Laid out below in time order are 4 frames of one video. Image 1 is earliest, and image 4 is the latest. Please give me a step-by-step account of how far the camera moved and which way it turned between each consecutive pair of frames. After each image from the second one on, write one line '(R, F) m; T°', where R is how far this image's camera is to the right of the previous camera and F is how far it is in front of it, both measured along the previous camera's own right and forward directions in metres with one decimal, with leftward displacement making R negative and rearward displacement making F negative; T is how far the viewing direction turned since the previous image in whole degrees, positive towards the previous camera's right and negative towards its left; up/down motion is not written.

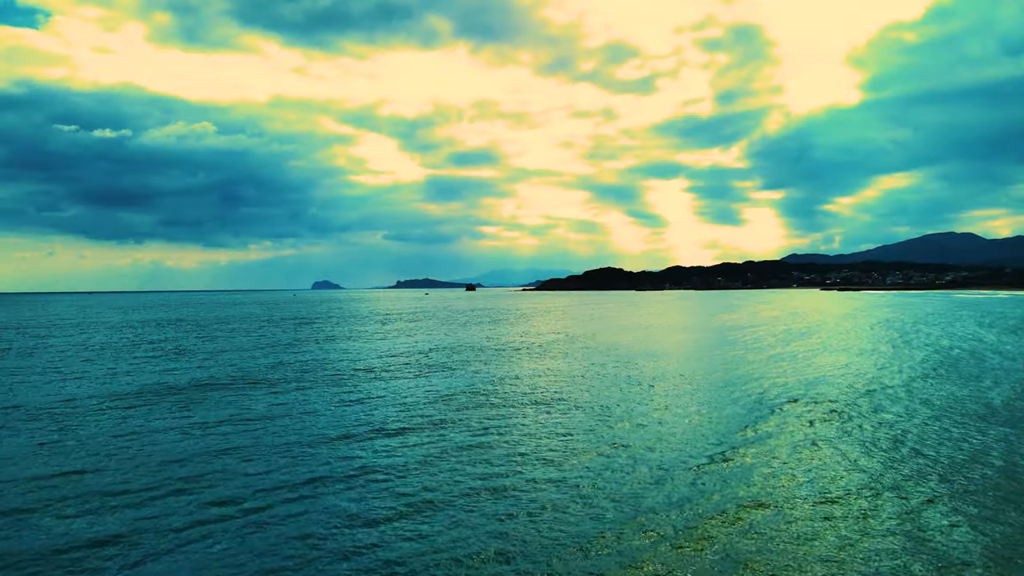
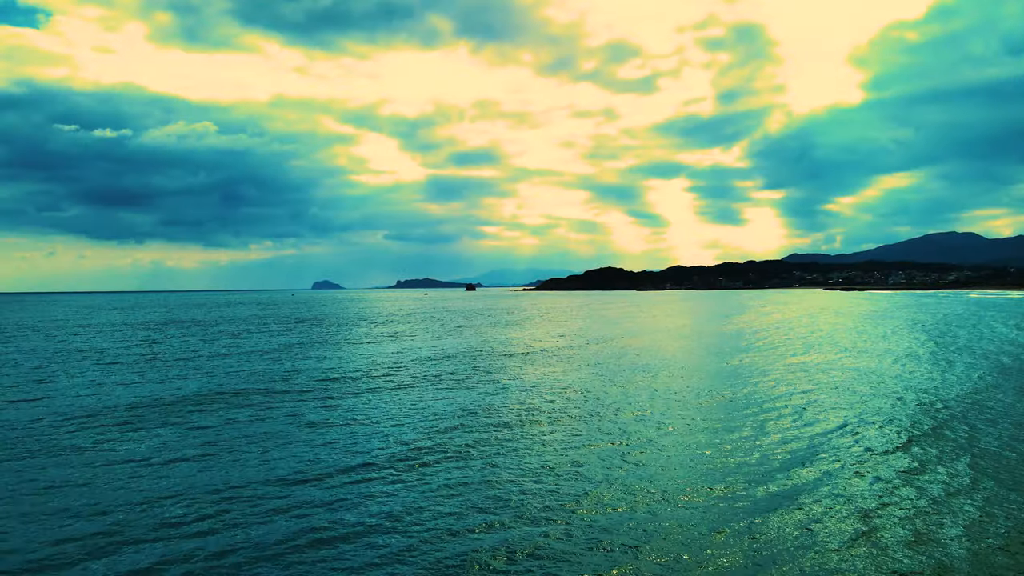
(-0.3, +0.6) m; 0°
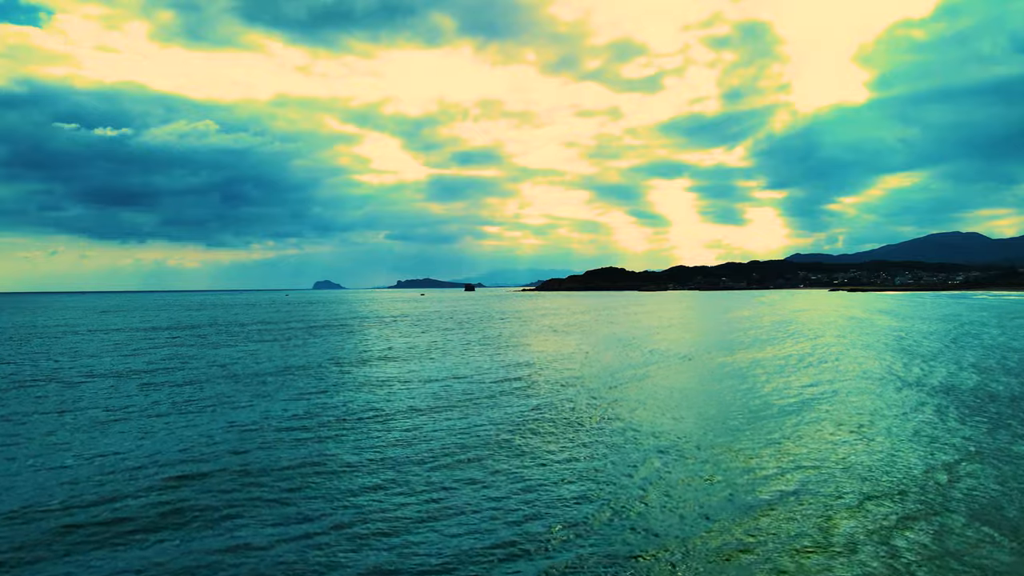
(-2.1, +2.4) m; 0°
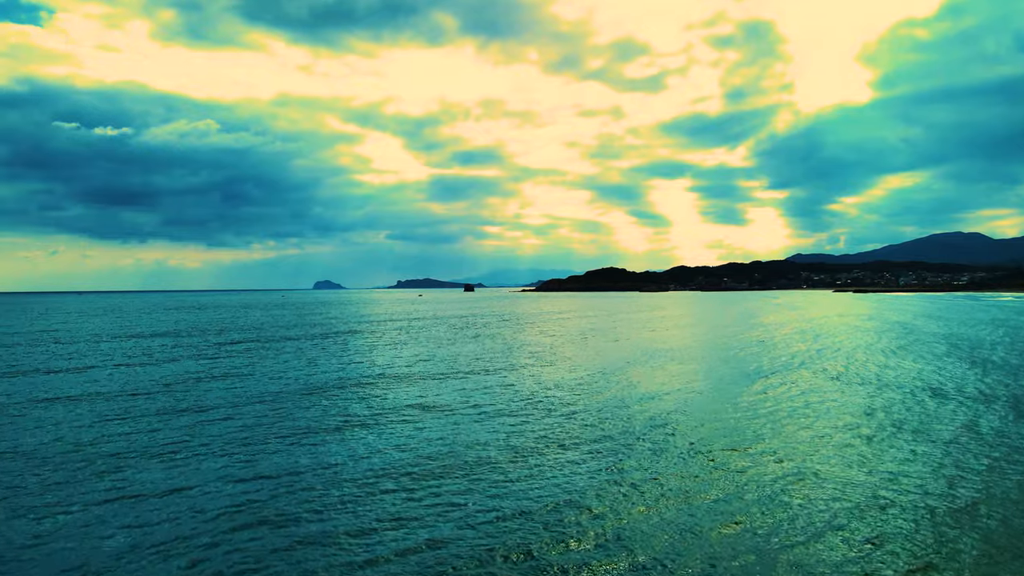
(-1.1, +1.3) m; 0°
